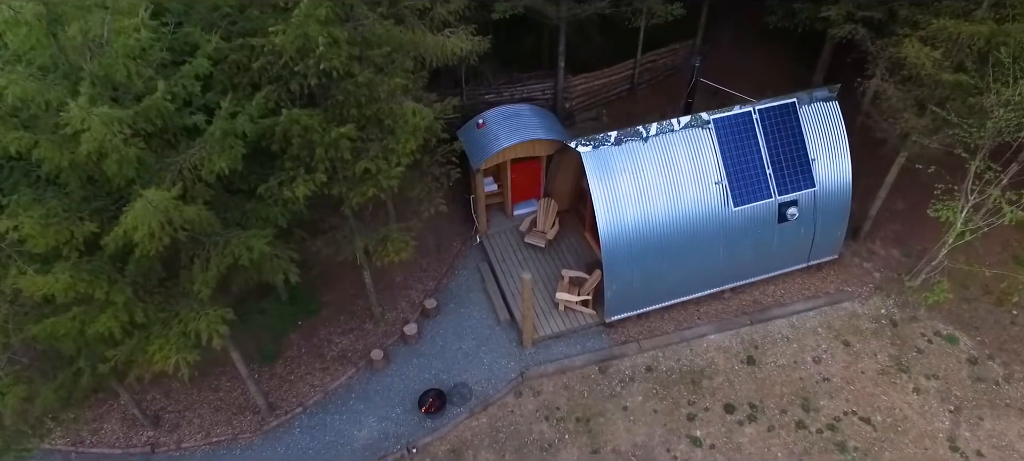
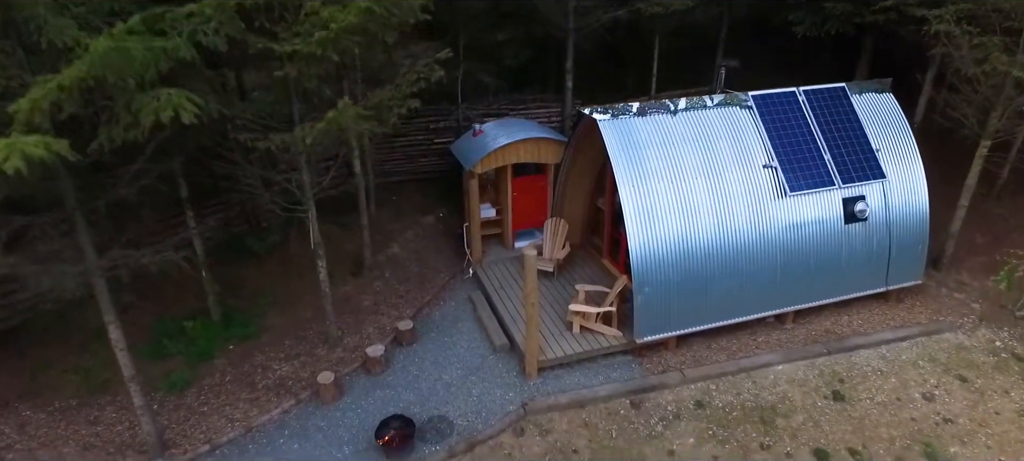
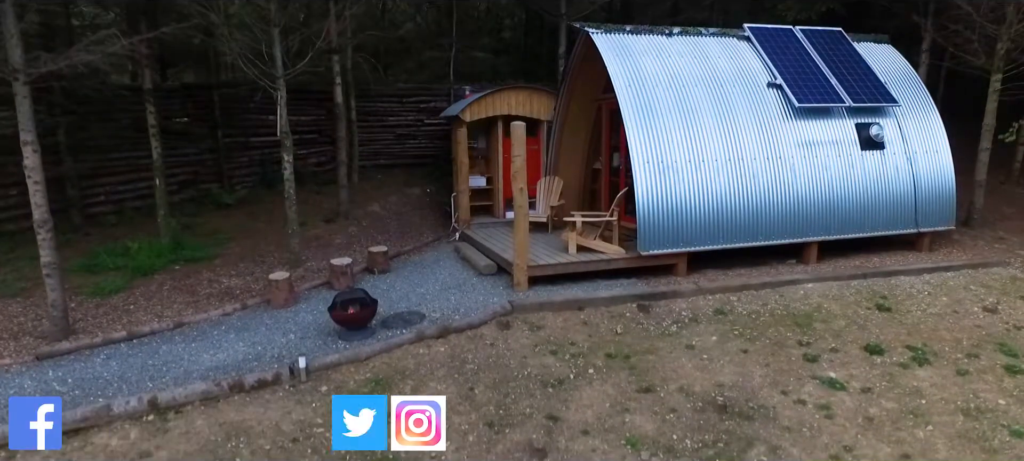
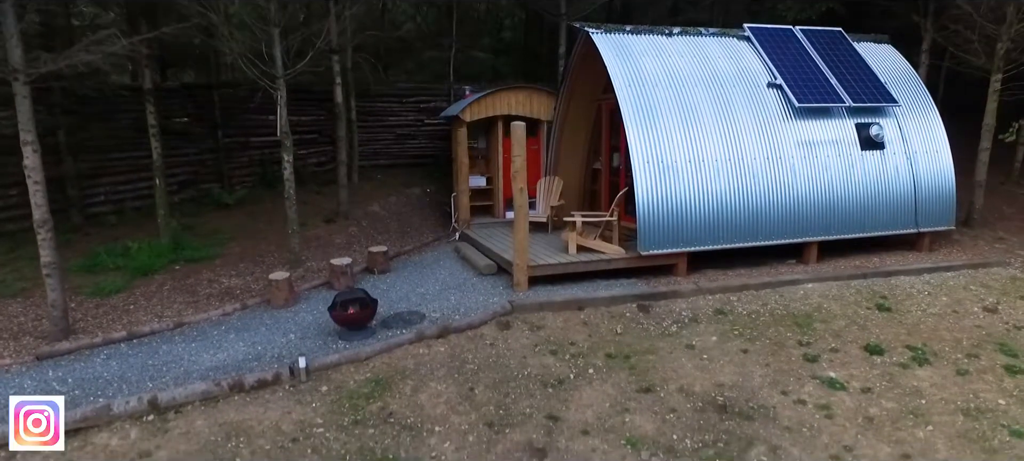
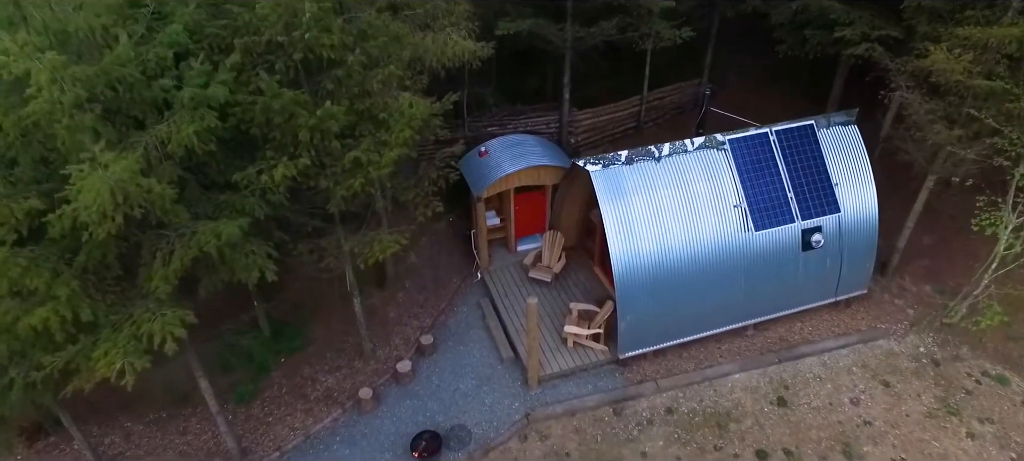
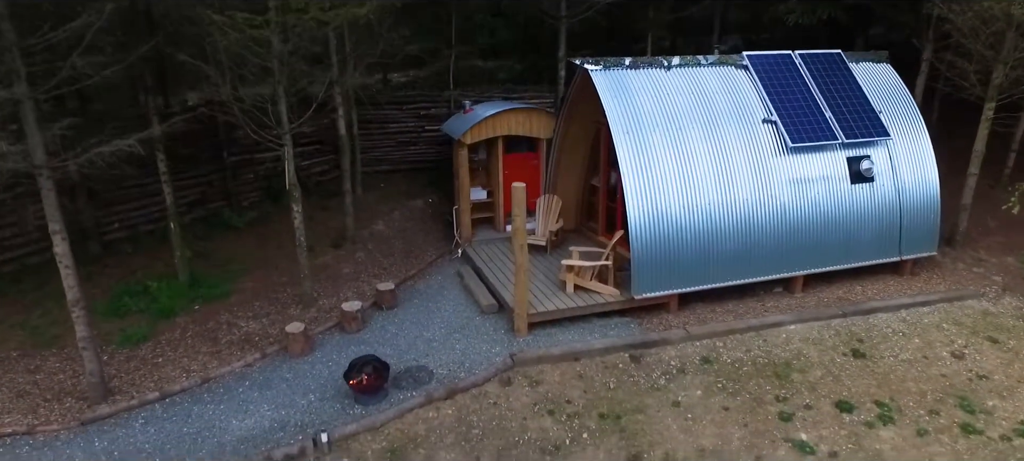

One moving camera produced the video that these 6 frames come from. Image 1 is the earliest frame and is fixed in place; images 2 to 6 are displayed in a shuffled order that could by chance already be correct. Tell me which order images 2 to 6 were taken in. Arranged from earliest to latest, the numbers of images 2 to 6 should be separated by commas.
5, 2, 6, 4, 3
